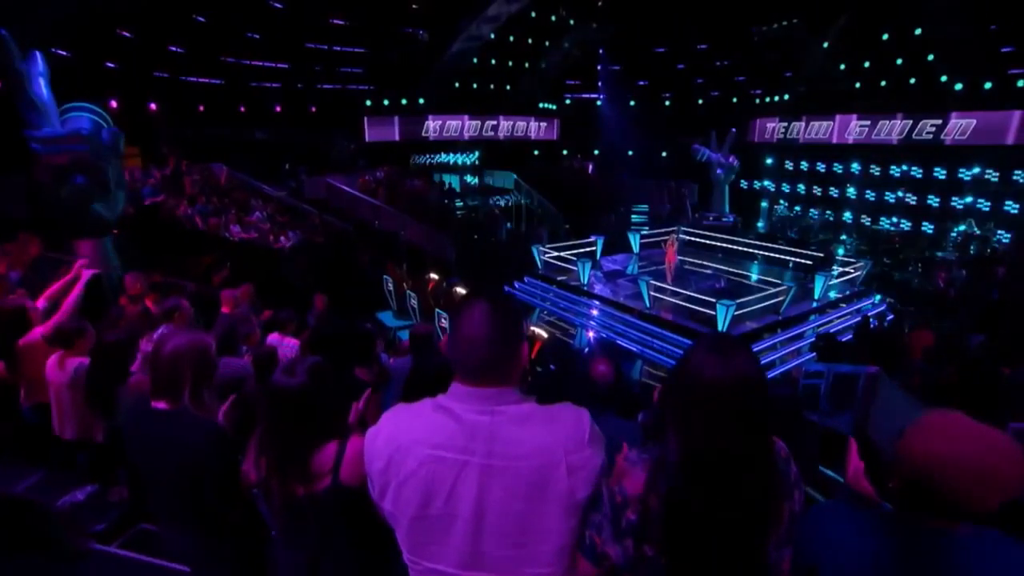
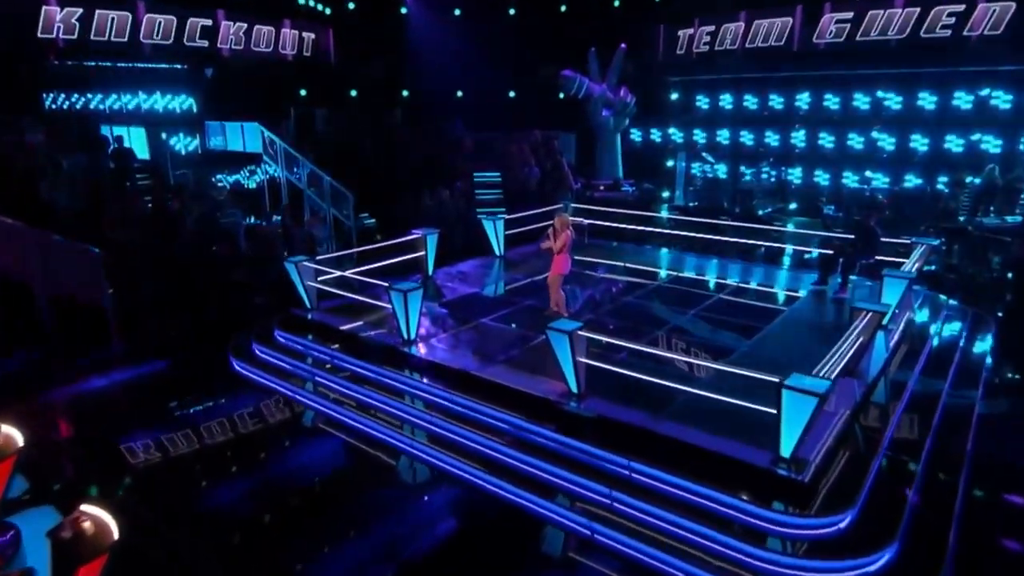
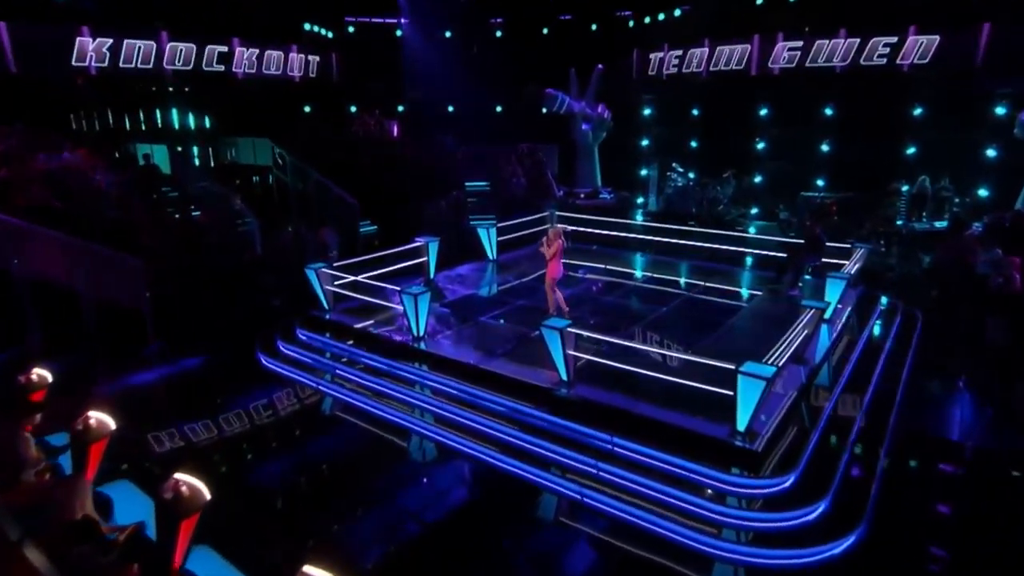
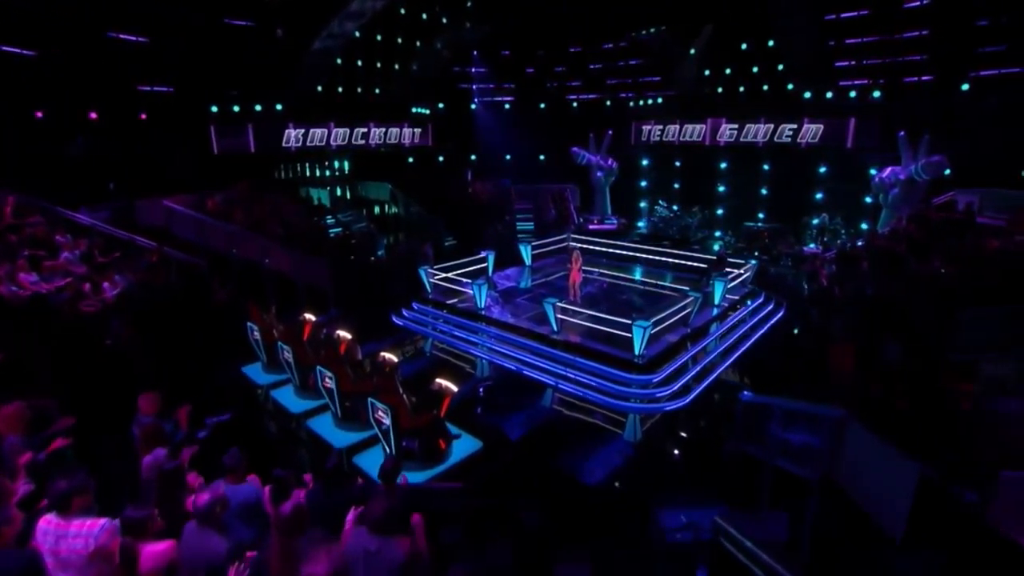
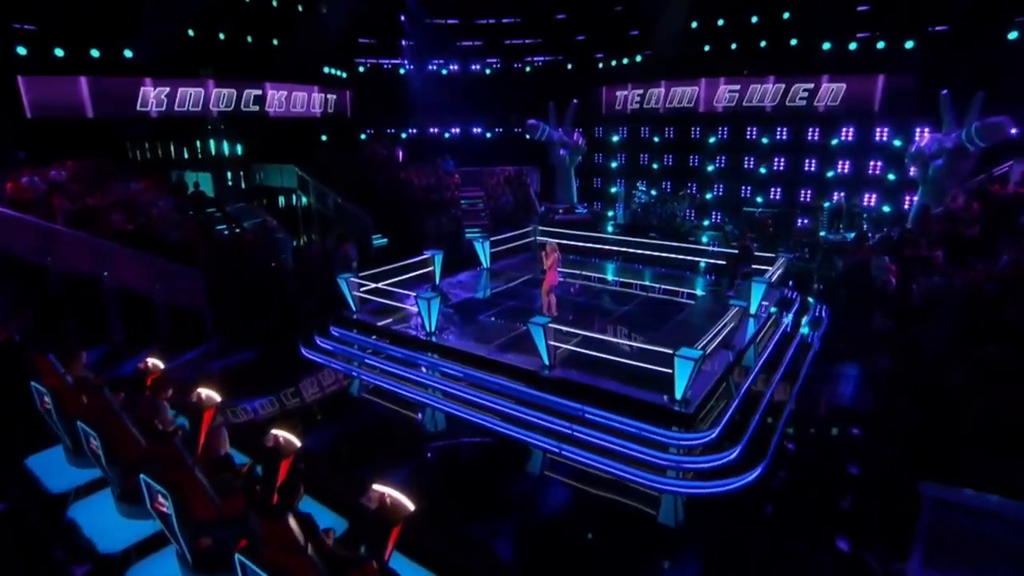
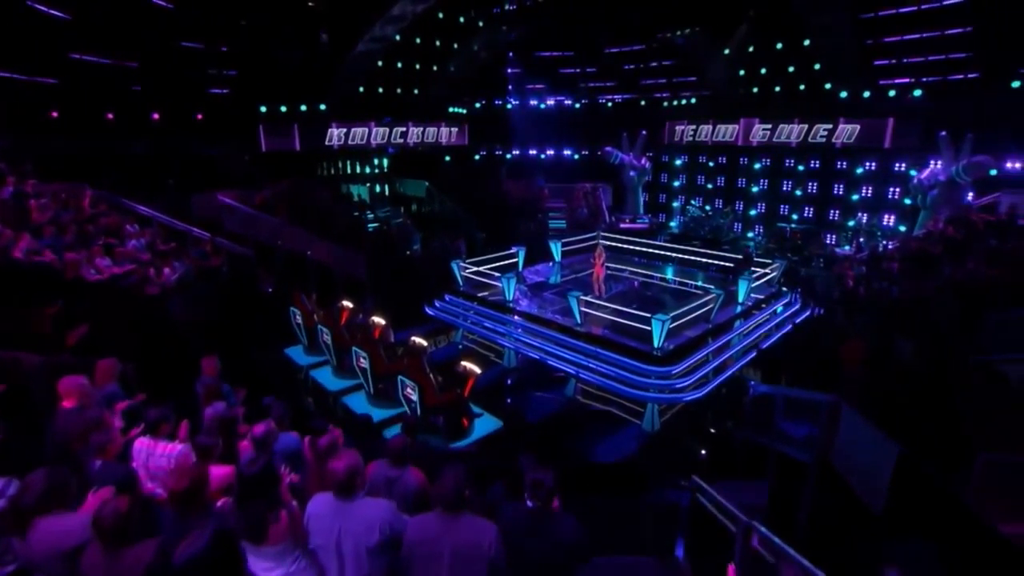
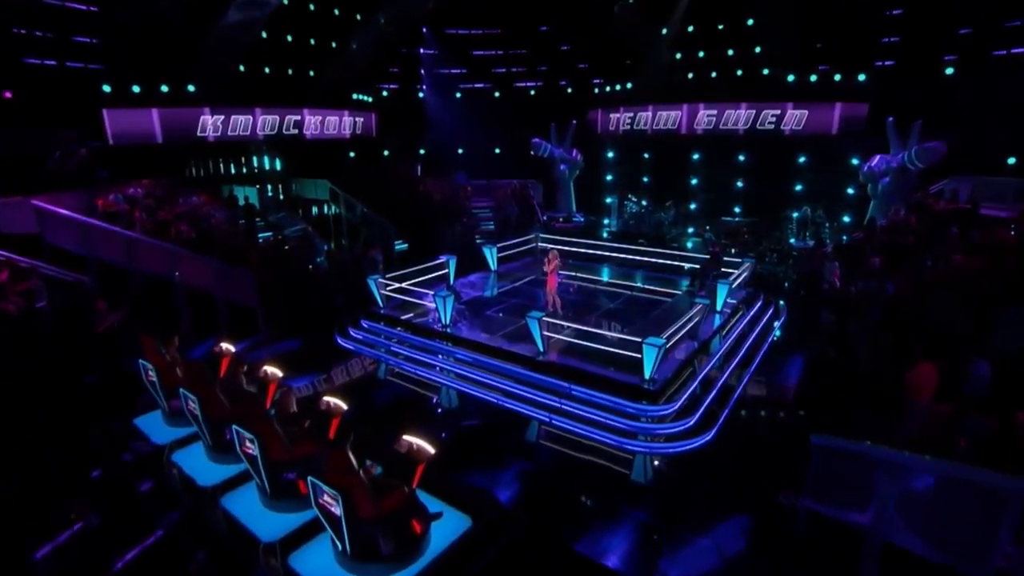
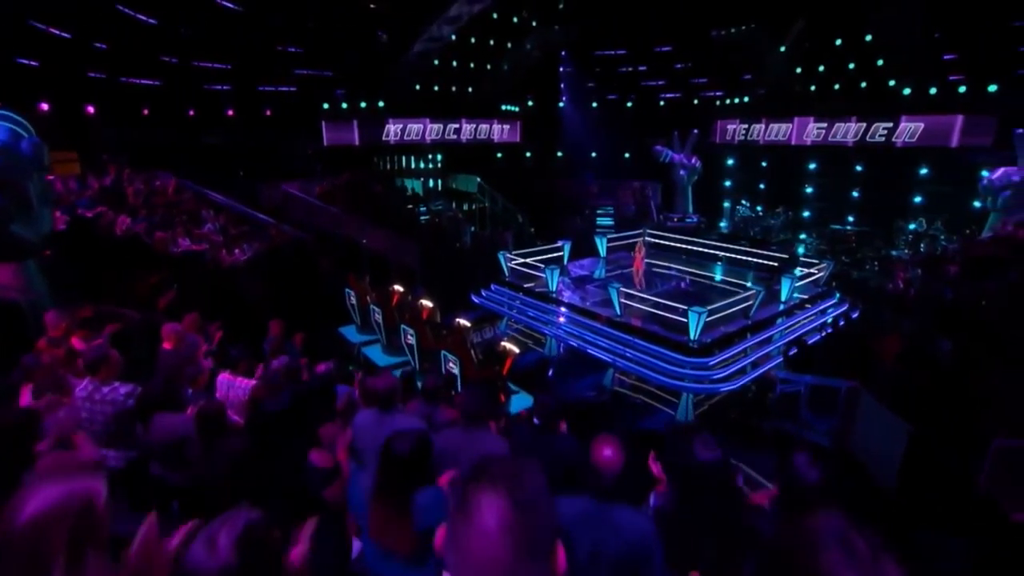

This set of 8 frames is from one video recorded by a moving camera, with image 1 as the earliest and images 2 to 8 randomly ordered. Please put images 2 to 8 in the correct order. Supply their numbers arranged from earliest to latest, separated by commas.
8, 6, 4, 7, 5, 3, 2
